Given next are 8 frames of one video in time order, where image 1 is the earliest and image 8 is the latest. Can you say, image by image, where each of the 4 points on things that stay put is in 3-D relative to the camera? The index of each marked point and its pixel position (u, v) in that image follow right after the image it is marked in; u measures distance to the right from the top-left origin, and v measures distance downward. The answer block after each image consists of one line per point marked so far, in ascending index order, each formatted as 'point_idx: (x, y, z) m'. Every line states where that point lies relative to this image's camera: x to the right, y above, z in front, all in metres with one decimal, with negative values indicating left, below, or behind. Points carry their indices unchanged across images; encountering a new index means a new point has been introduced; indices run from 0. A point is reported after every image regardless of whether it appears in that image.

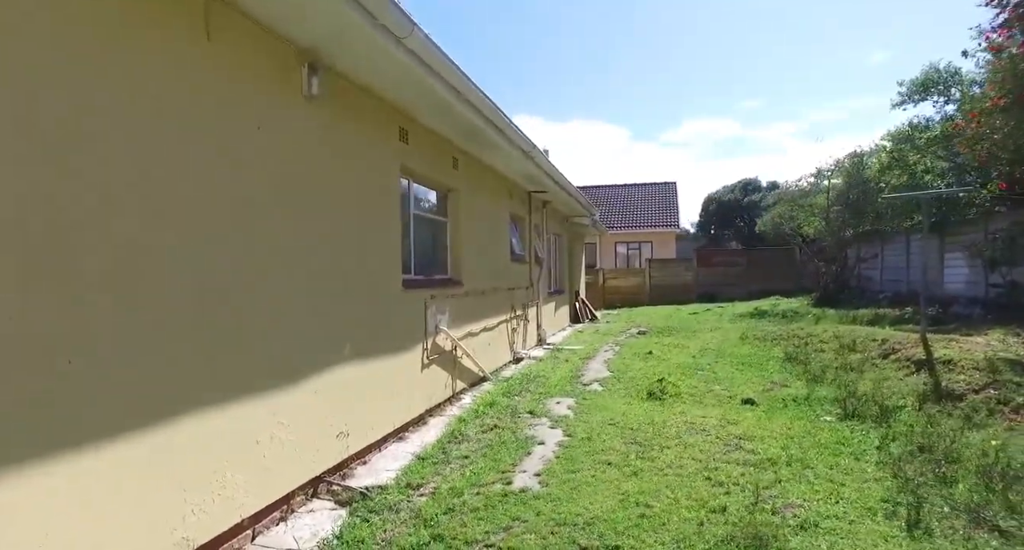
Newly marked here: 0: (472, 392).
0: (-0.4, -1.2, +6.1) m
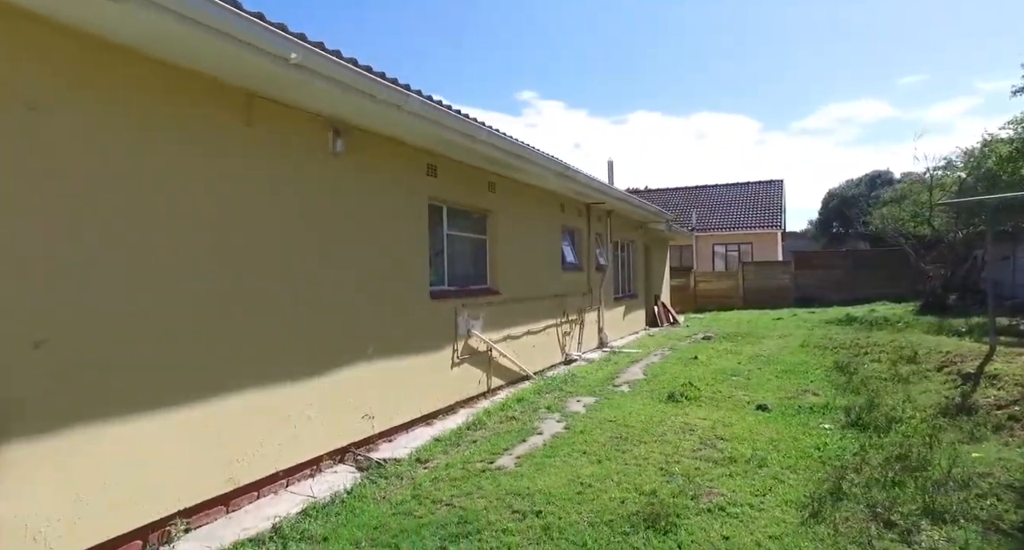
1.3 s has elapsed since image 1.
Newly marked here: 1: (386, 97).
0: (-0.1, -1.4, +6.9) m
1: (-0.9, +1.3, +4.0) m
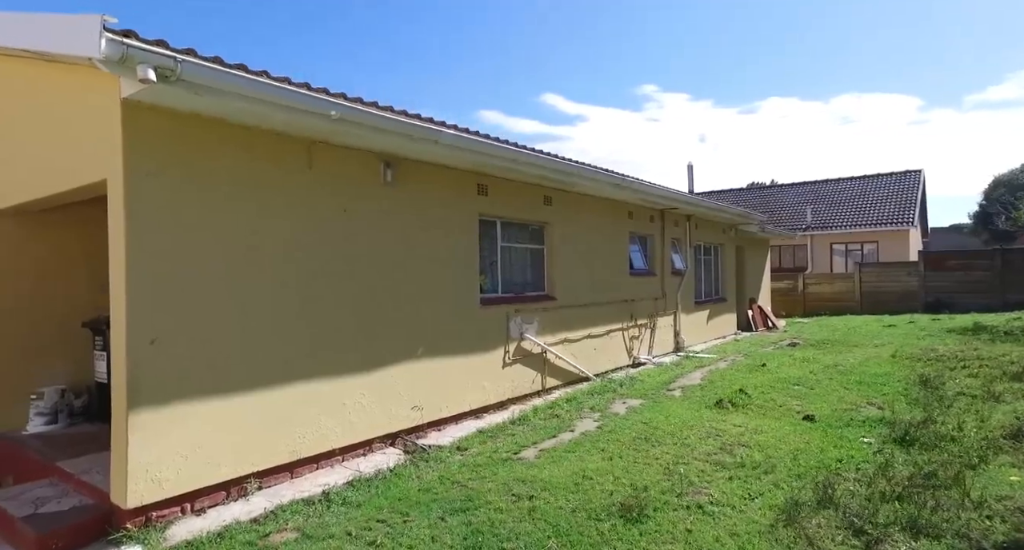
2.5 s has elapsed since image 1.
0: (+0.6, -1.4, +7.3) m
1: (-0.7, +1.2, +4.7) m
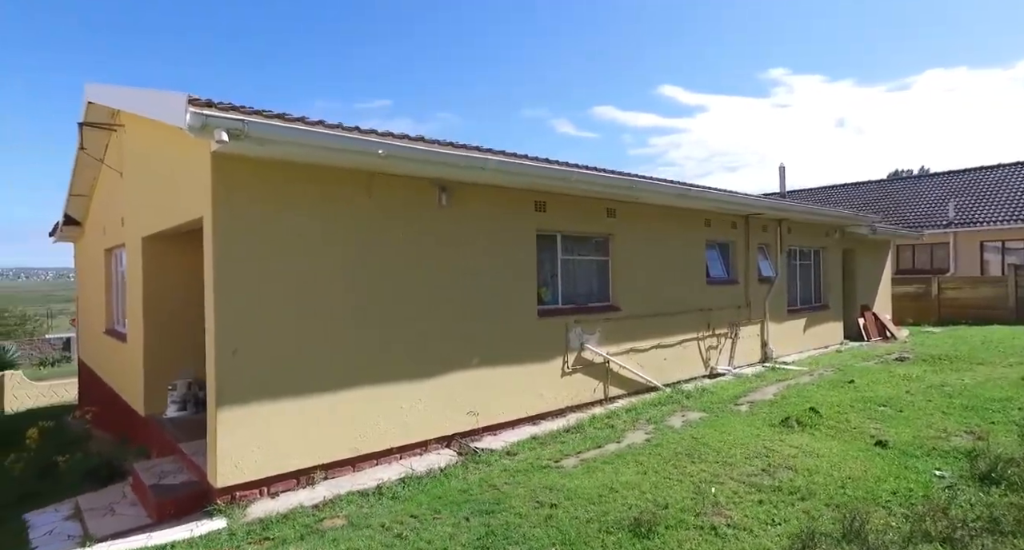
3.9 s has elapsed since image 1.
0: (+1.5, -1.6, +7.4) m
1: (-0.4, +1.0, +5.1) m
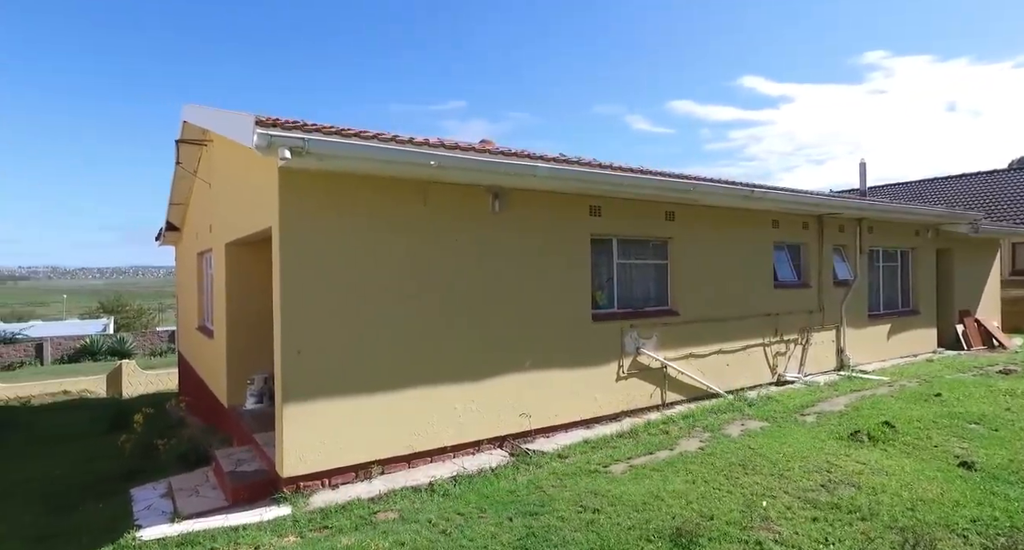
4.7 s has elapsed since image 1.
0: (+2.2, -1.6, +7.3) m
1: (+0.1, +1.0, +5.3) m
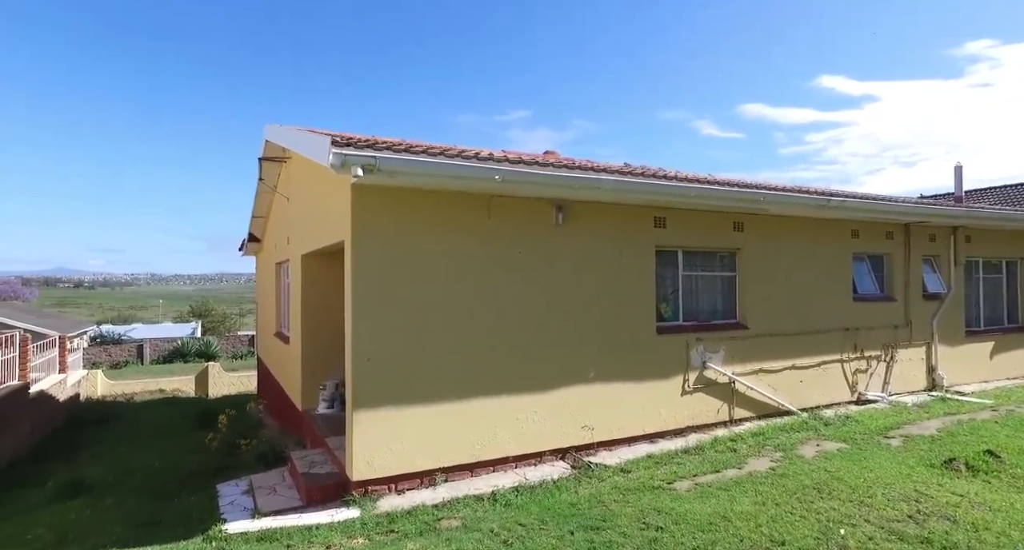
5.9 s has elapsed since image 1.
0: (+3.0, -1.8, +7.0) m
1: (+0.6, +0.8, +5.3) m
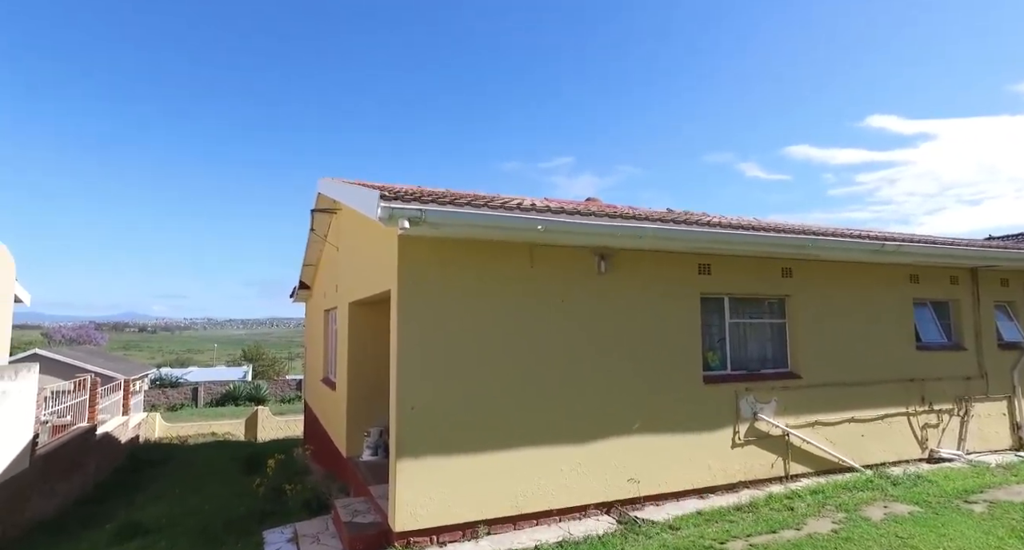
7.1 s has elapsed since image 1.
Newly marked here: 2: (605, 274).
0: (+3.5, -2.3, +6.7) m
1: (+1.0, +0.4, +5.3) m
2: (+0.9, 0.0, +5.9) m
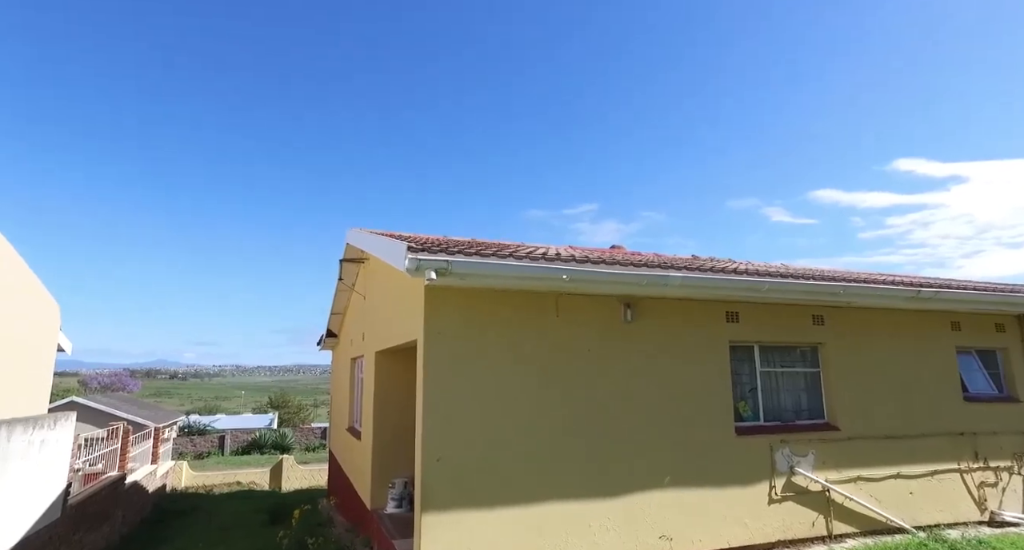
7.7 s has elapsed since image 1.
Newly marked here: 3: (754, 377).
0: (+3.8, -2.9, +6.3) m
1: (+1.2, 0.0, +5.3) m
2: (+1.2, -0.5, +5.9) m
3: (+2.7, -1.1, +6.5) m
